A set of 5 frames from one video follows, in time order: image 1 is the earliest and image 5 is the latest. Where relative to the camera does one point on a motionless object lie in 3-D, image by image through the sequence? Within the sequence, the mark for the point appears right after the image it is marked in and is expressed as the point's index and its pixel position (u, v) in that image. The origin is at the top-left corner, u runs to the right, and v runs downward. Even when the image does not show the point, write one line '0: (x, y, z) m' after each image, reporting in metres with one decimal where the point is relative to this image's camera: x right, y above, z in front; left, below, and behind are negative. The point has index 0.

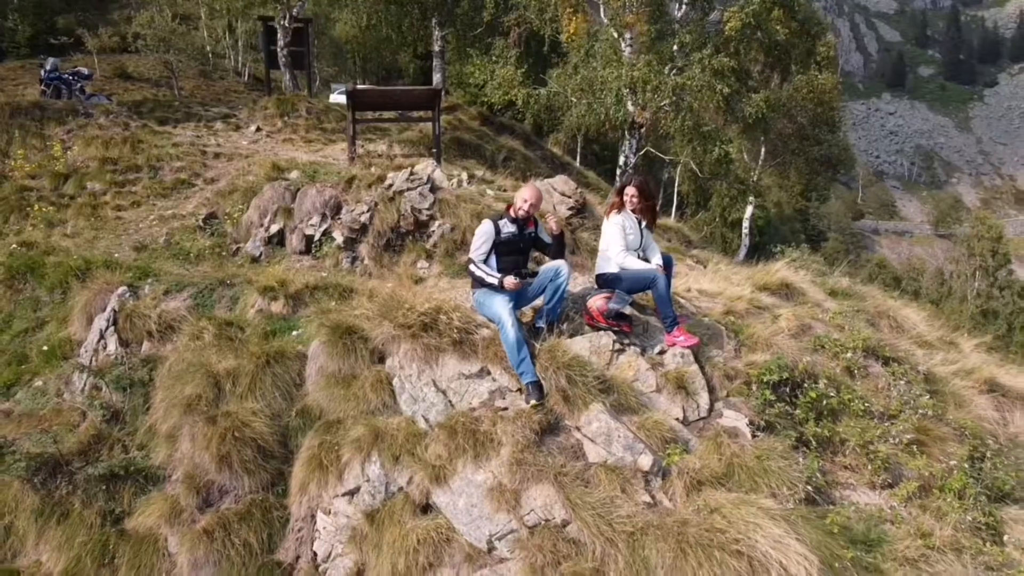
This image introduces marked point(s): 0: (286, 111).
0: (-3.9, +3.1, +13.8) m
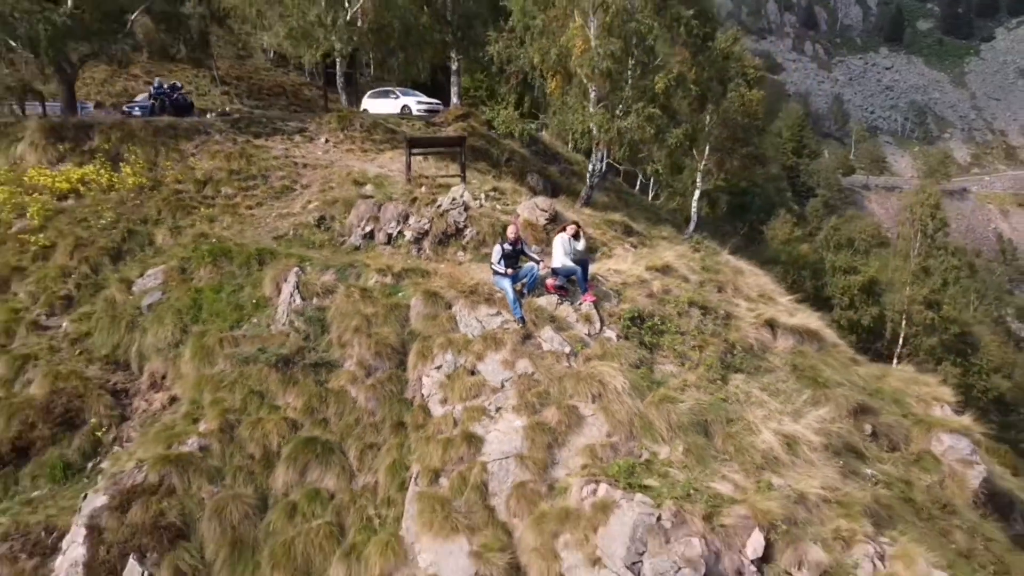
0: (-3.9, +3.8, +18.6) m
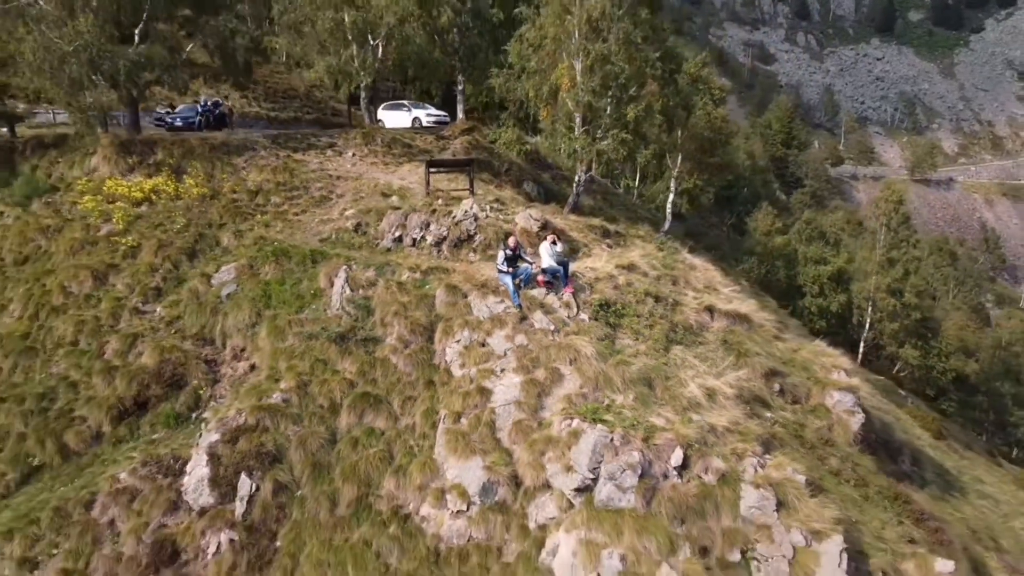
0: (-3.9, +4.1, +21.8) m
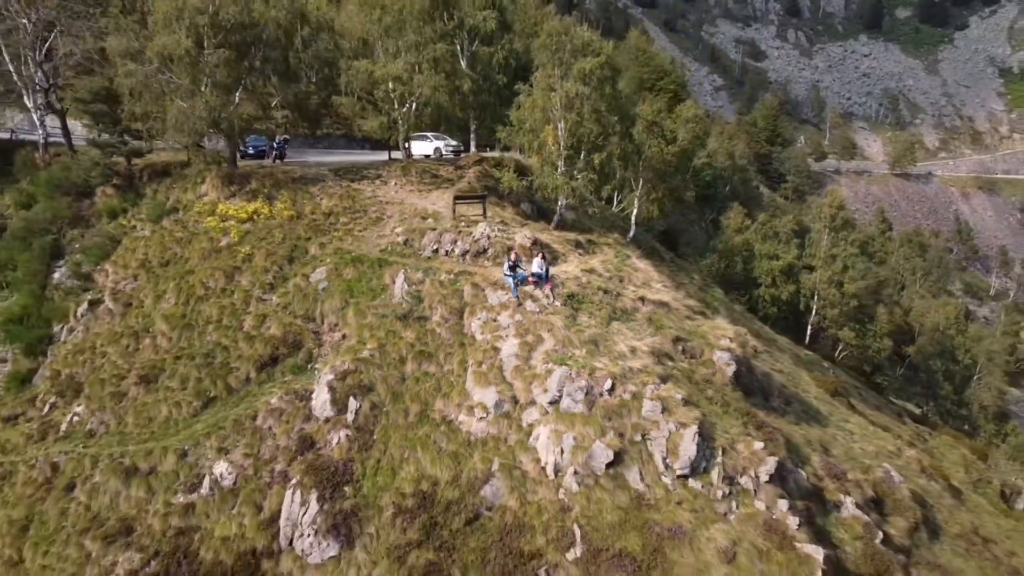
0: (-3.9, +4.3, +29.3) m
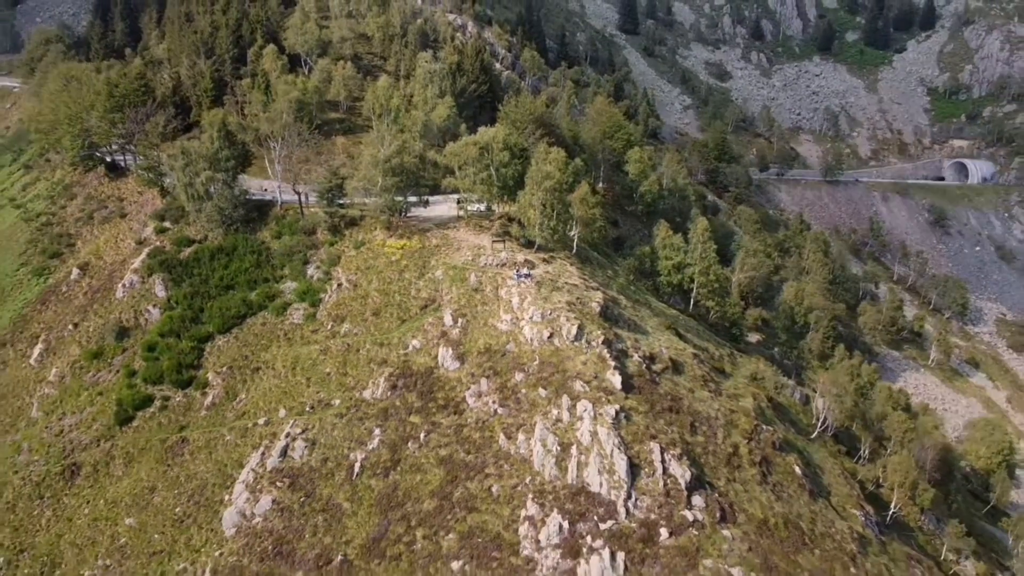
0: (-3.6, +5.1, +63.5) m
